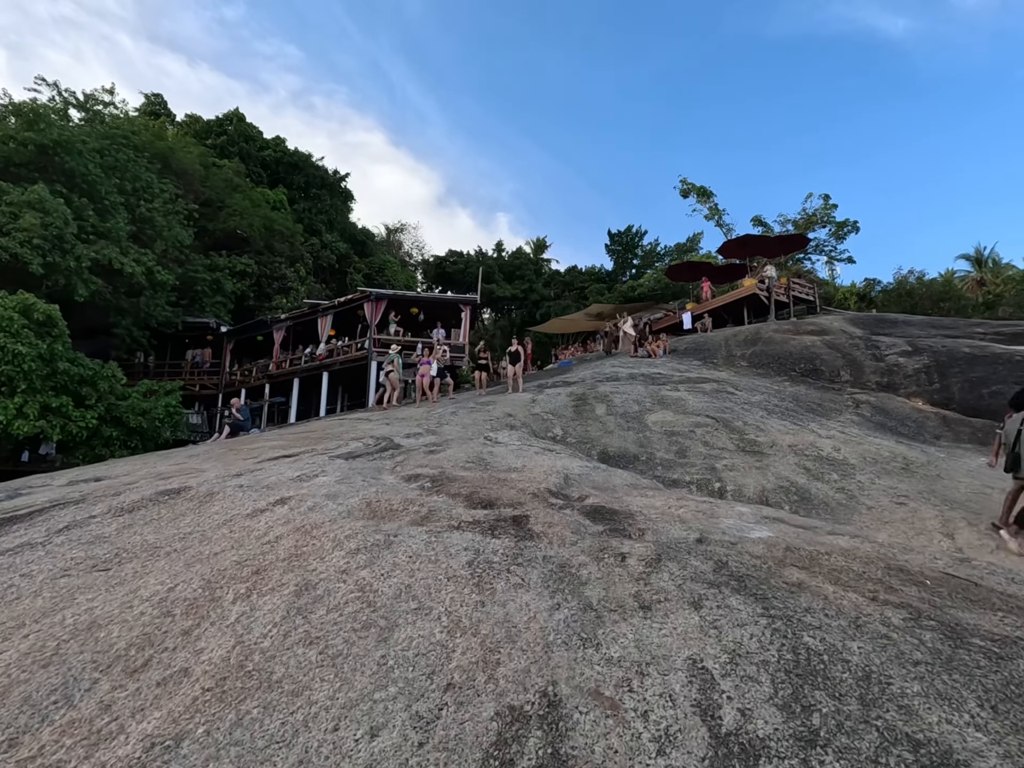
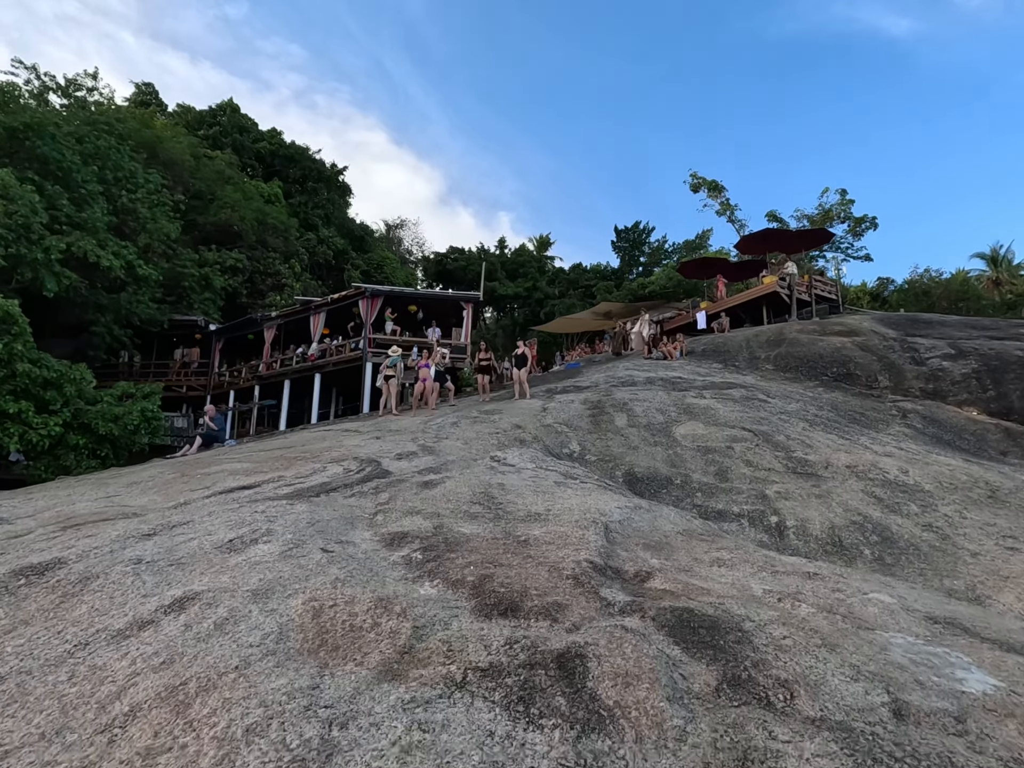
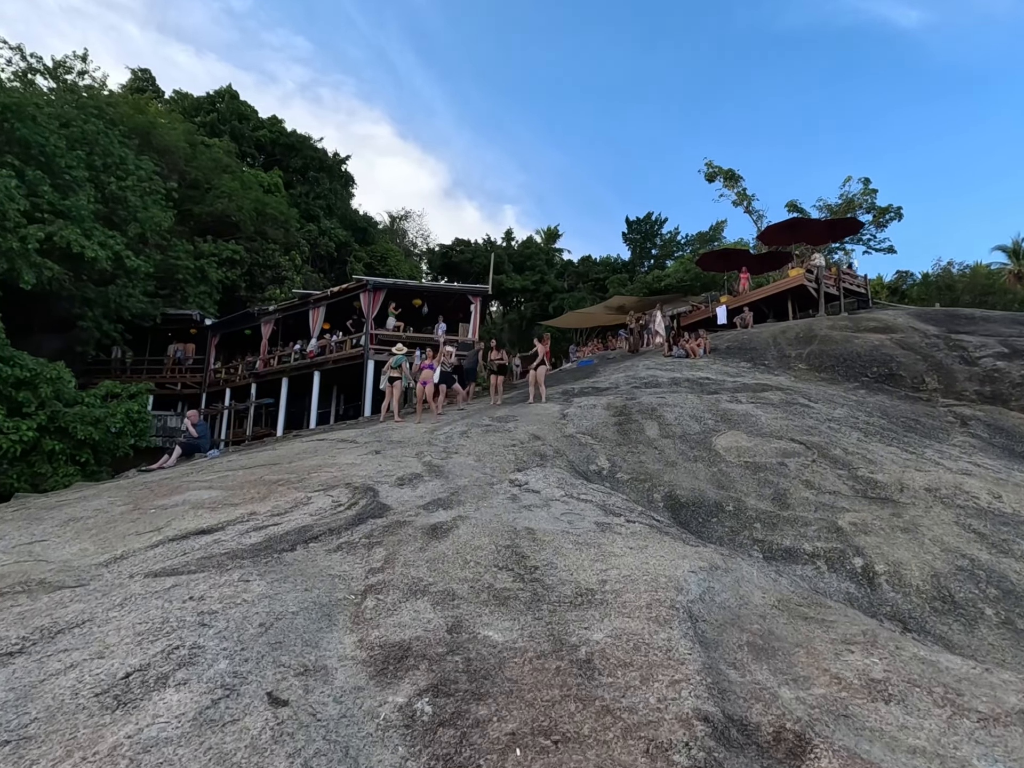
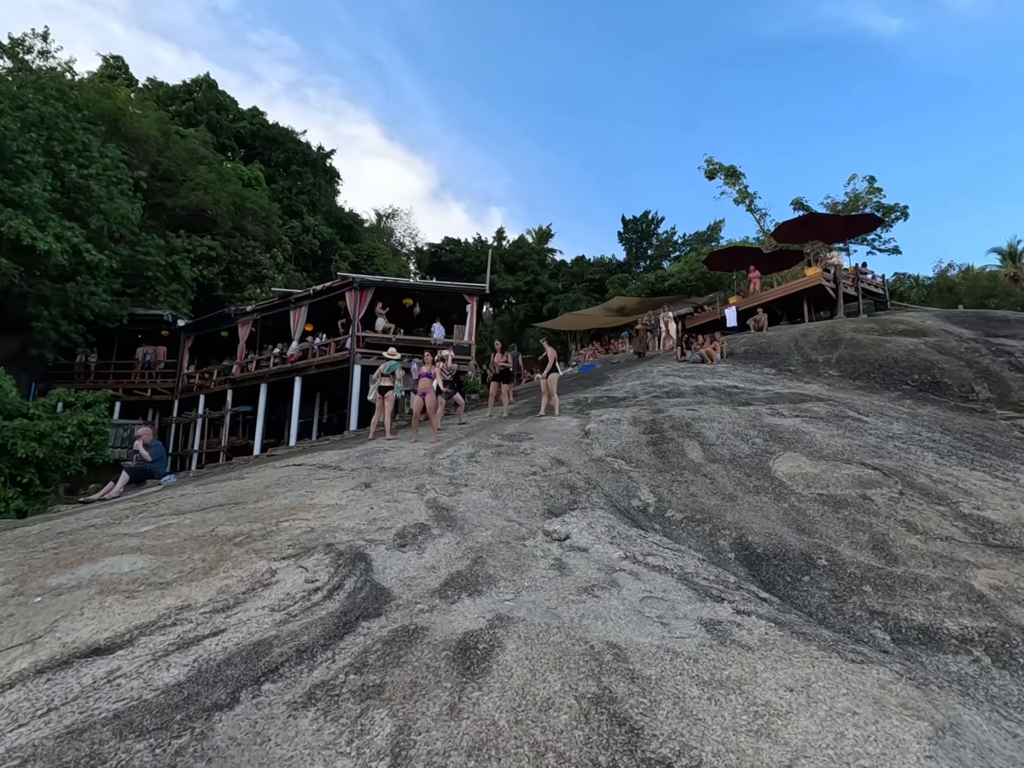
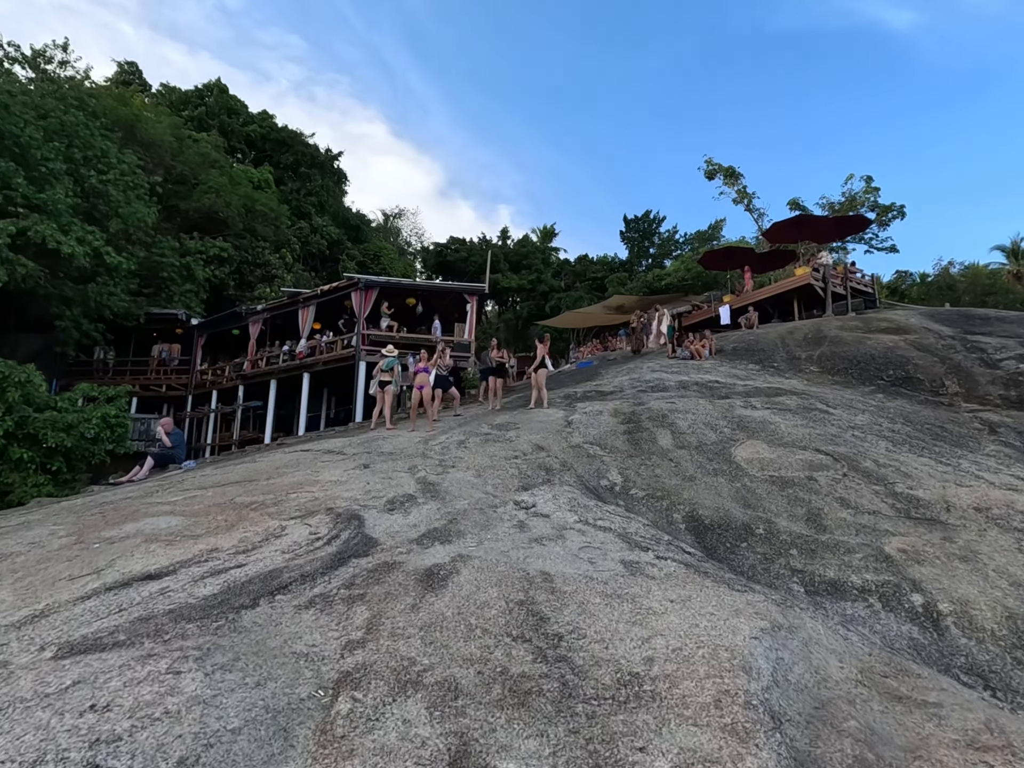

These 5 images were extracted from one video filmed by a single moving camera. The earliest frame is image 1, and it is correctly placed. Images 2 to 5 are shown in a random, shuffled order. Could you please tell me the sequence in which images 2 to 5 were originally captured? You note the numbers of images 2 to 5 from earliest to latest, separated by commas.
2, 3, 5, 4
